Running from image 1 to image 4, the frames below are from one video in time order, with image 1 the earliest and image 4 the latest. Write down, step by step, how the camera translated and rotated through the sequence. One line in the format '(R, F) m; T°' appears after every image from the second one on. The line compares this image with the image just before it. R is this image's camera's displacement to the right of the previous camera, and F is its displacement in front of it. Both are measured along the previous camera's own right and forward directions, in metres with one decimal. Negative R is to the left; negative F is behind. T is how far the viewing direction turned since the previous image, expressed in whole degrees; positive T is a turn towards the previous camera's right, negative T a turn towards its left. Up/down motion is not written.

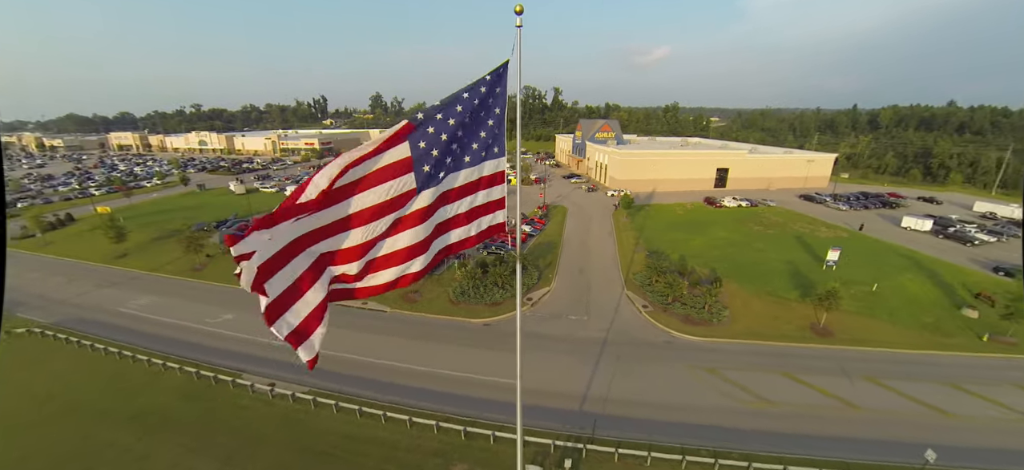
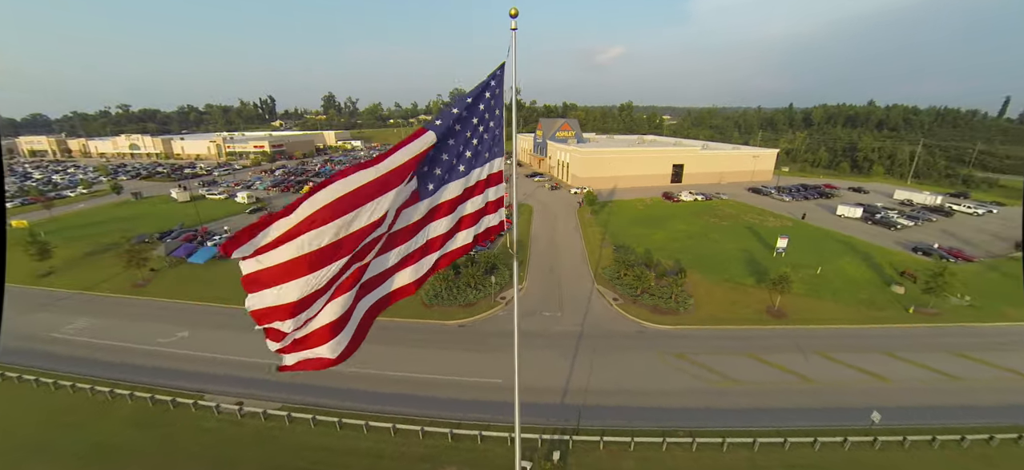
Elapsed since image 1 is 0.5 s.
(-0.7, -0.1) m; +6°
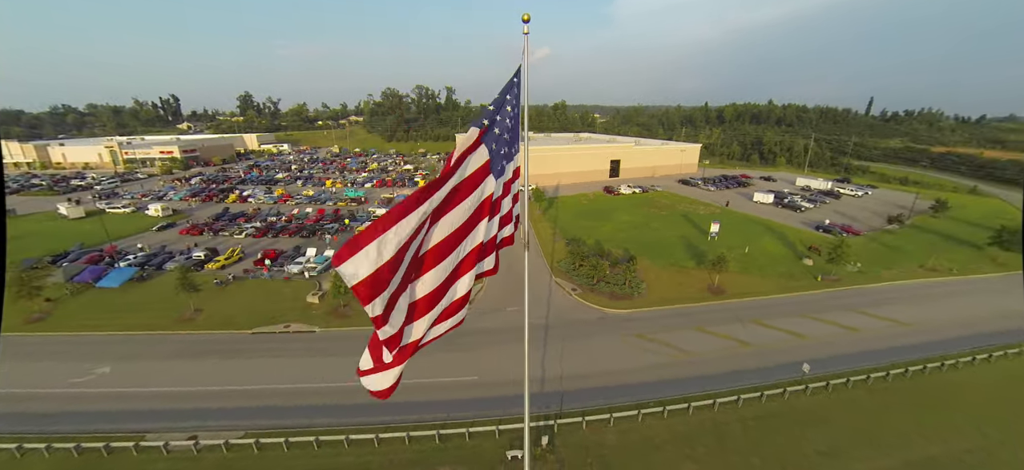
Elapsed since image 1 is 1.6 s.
(-1.4, -0.2) m; +10°
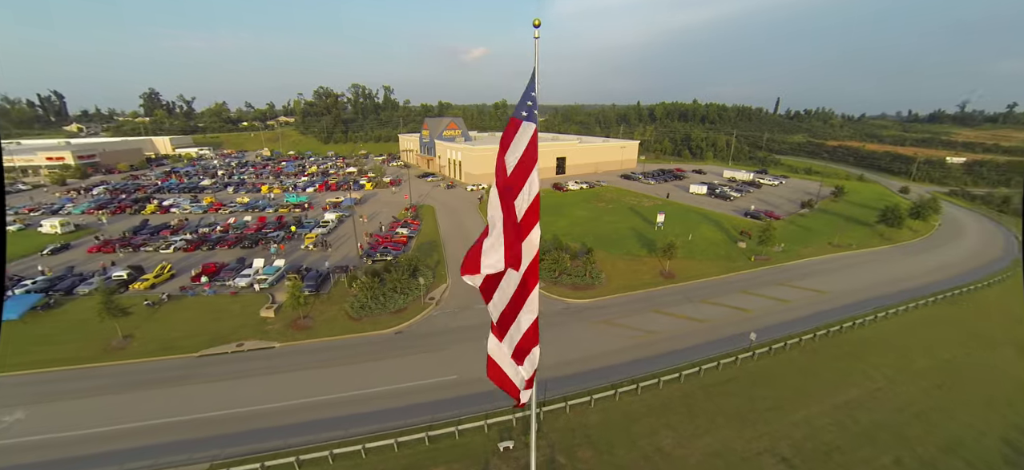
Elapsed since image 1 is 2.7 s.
(-1.4, -0.2) m; +9°
